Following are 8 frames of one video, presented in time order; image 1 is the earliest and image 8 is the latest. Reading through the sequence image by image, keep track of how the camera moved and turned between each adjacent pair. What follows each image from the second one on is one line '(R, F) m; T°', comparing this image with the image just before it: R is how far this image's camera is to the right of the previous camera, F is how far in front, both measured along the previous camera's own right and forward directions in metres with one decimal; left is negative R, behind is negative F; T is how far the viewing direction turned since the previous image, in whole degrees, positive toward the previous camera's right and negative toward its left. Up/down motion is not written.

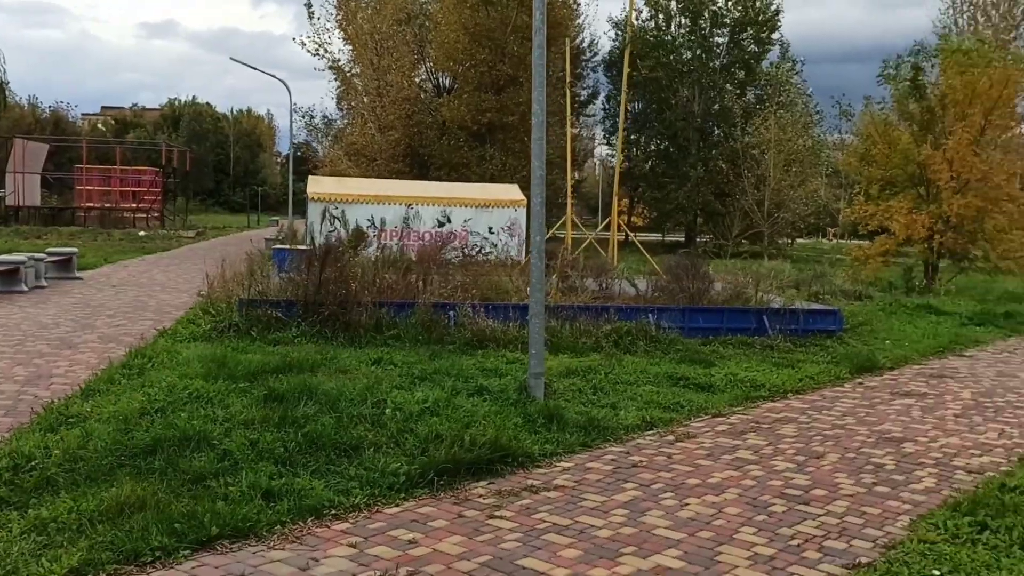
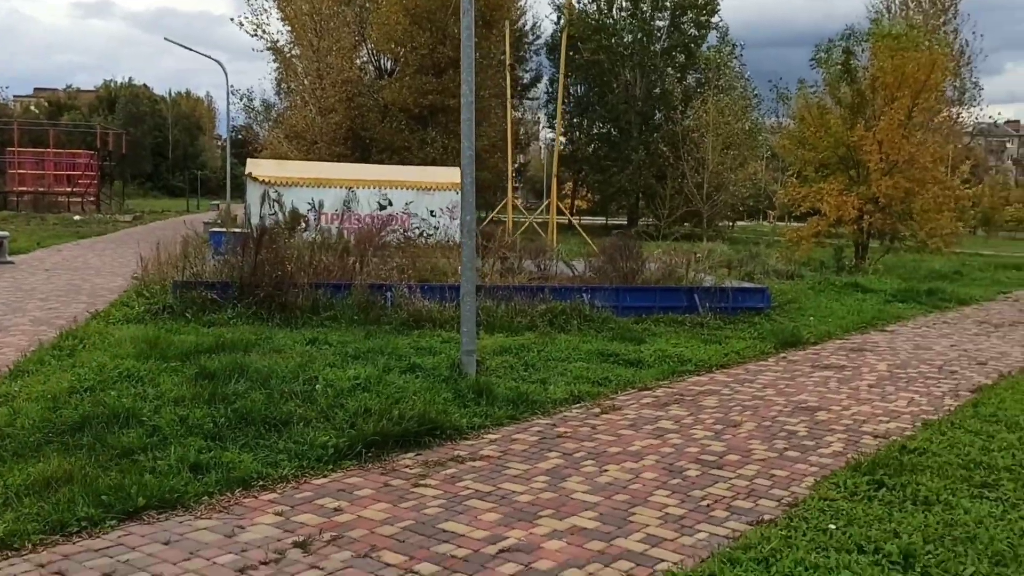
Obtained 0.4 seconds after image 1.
(+0.1, -0.2) m; +3°
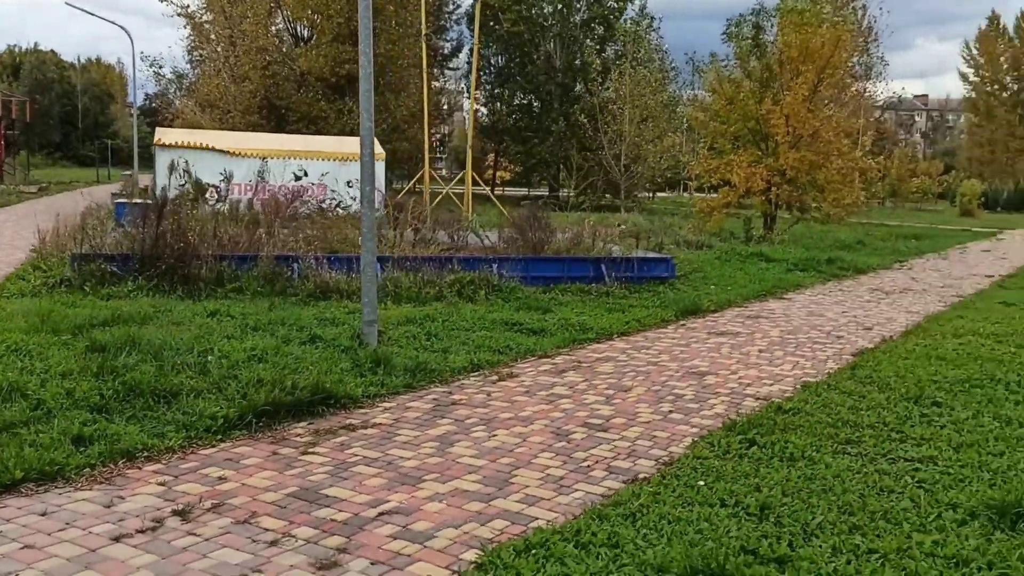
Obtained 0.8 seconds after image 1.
(+0.2, -0.1) m; +5°
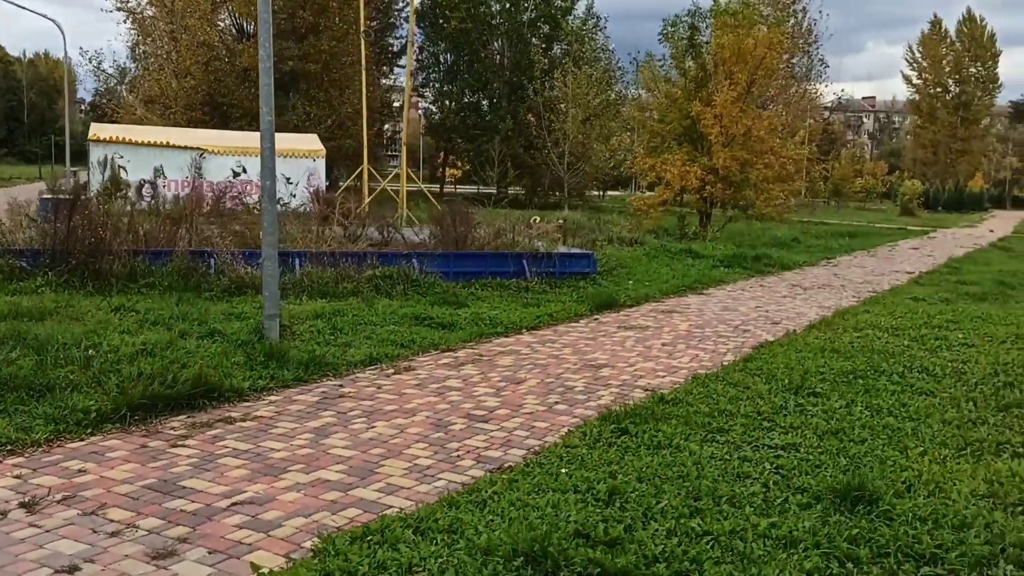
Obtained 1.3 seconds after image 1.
(+0.4, -0.1) m; +3°
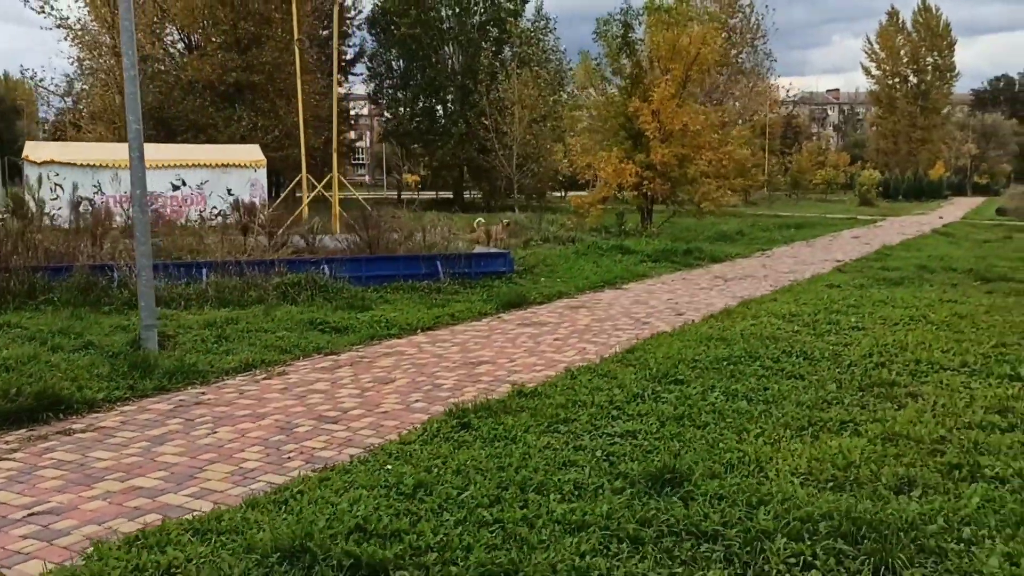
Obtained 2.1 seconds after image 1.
(+0.8, 0.0) m; +1°
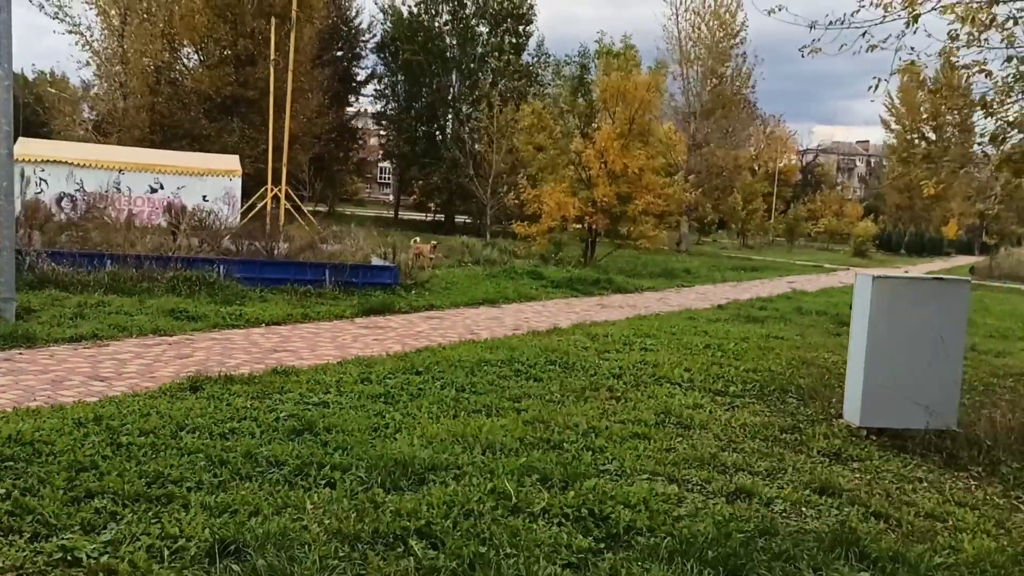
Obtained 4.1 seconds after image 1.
(+1.9, -1.1) m; -1°
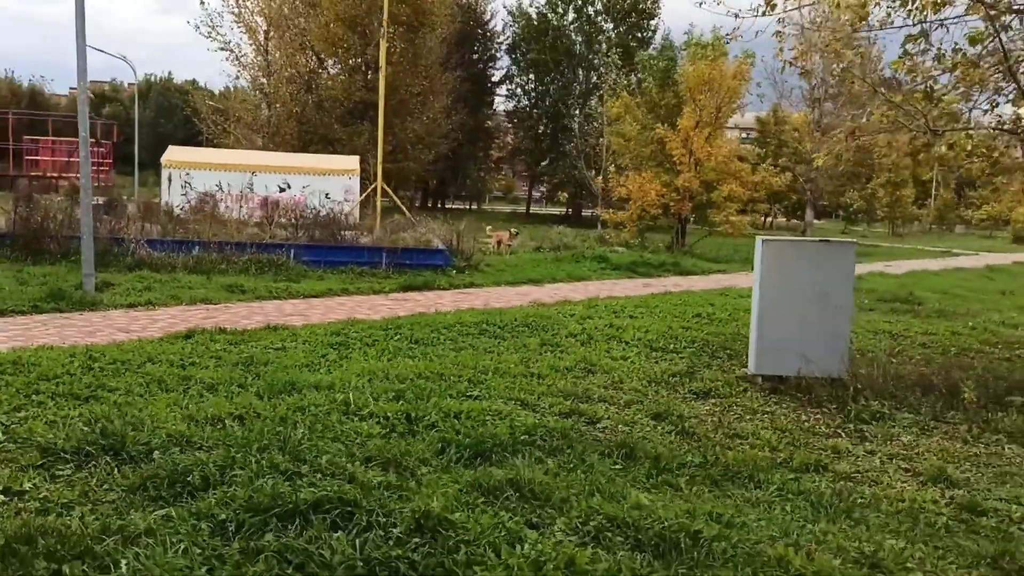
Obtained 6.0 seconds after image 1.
(+1.8, -0.9) m; -10°
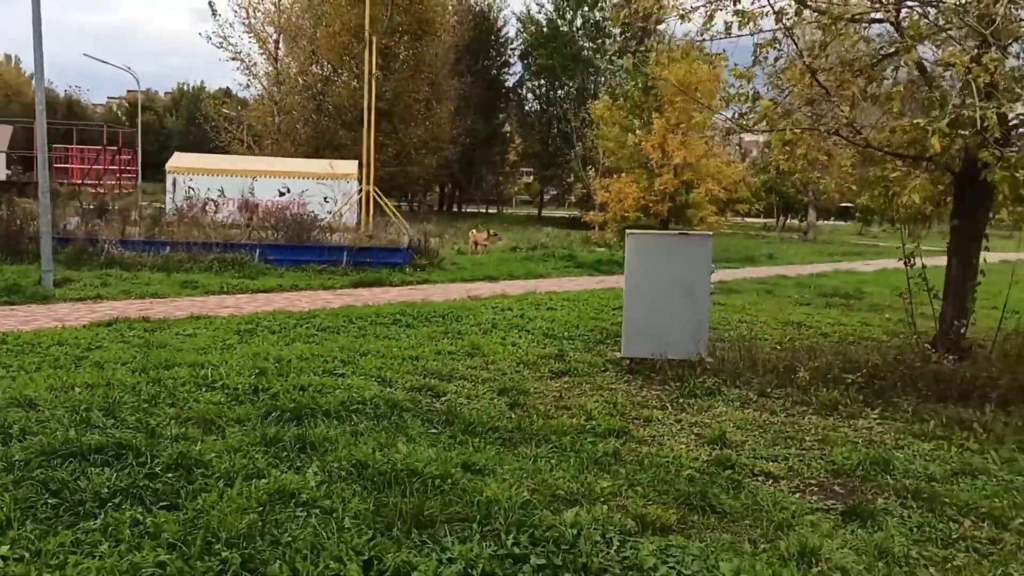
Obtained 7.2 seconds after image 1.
(+1.2, -0.6) m; -2°
